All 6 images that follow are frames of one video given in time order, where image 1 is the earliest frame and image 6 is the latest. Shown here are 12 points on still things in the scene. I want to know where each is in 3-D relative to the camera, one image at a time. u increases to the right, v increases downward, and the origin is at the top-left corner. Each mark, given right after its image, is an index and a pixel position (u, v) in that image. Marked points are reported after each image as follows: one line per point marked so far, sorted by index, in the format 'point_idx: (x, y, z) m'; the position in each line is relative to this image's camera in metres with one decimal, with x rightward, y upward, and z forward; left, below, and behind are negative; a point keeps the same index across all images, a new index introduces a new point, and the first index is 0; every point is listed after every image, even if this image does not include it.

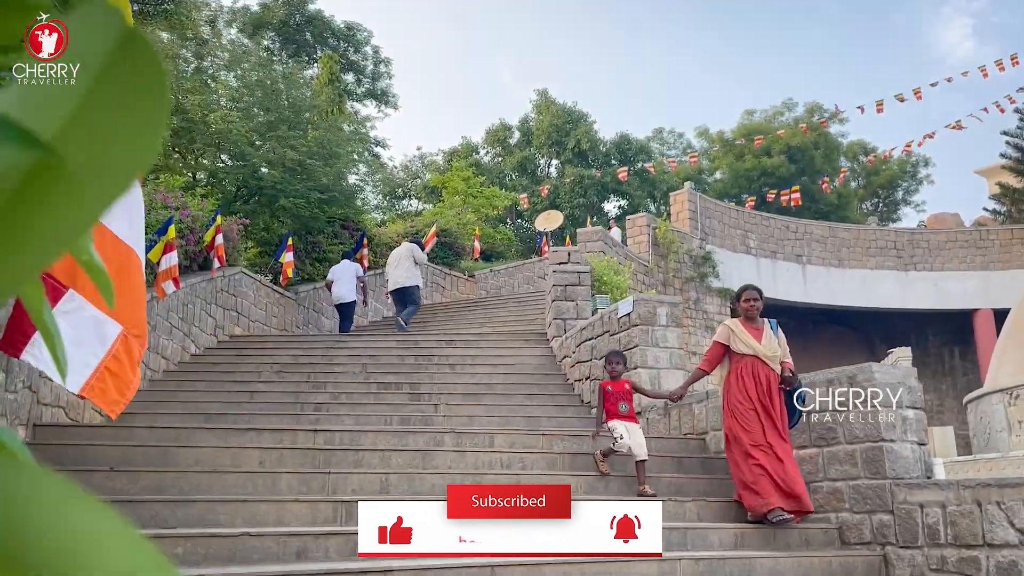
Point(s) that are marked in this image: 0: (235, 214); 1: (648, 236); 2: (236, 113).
0: (-4.6, +1.2, +14.1) m
1: (+3.0, +1.2, +18.9) m
2: (-4.7, +3.0, +14.4) m
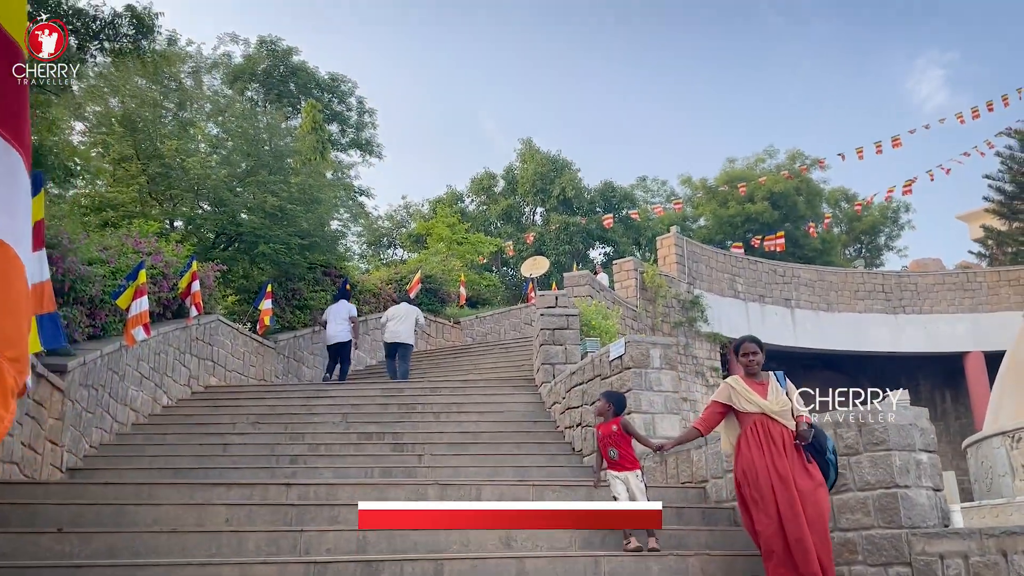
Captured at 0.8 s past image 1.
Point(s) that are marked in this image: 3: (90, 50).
0: (-4.8, +0.5, +13.7) m
1: (+2.7, +0.2, +18.7) m
2: (-4.9, +2.1, +14.2) m
3: (-4.2, +2.4, +8.5) m
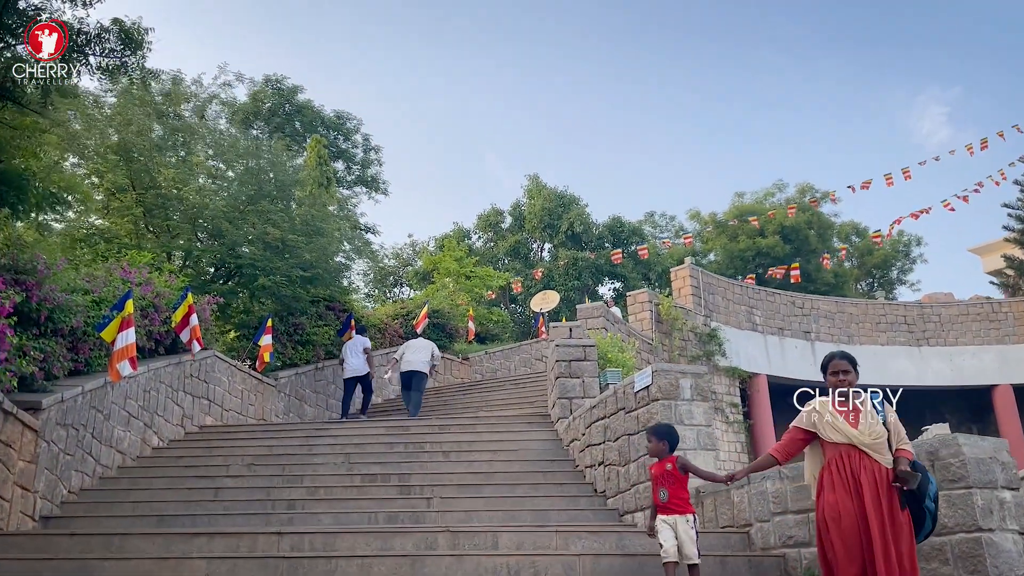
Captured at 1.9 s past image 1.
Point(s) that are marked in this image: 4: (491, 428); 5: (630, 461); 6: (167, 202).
0: (-4.6, -0.1, +13.1) m
1: (+2.9, -0.5, +18.0) m
2: (-4.8, +1.6, +13.6) m
3: (-4.1, +2.1, +8.0) m
4: (-0.3, -1.7, +10.3) m
5: (+1.0, -1.5, +7.5) m
6: (-5.4, +1.4, +13.3) m
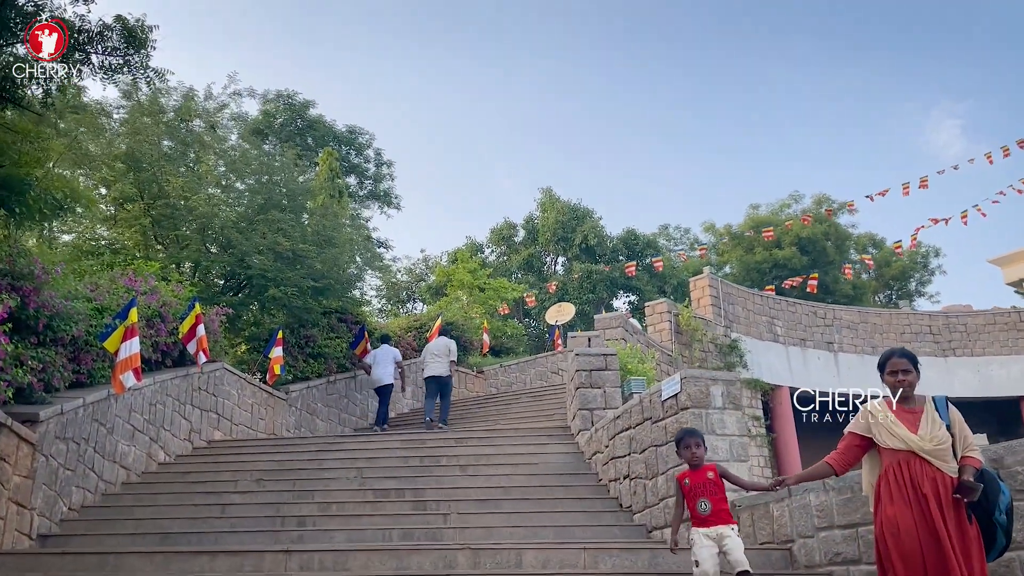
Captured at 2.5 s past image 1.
0: (-4.4, -0.3, +12.8) m
1: (+3.3, -0.7, +17.6) m
2: (-4.5, +1.4, +13.4) m
3: (-3.9, +2.0, +7.8) m
4: (0.0, -1.8, +9.9) m
5: (+1.2, -1.5, +7.1) m
6: (-5.1, +1.2, +13.0) m
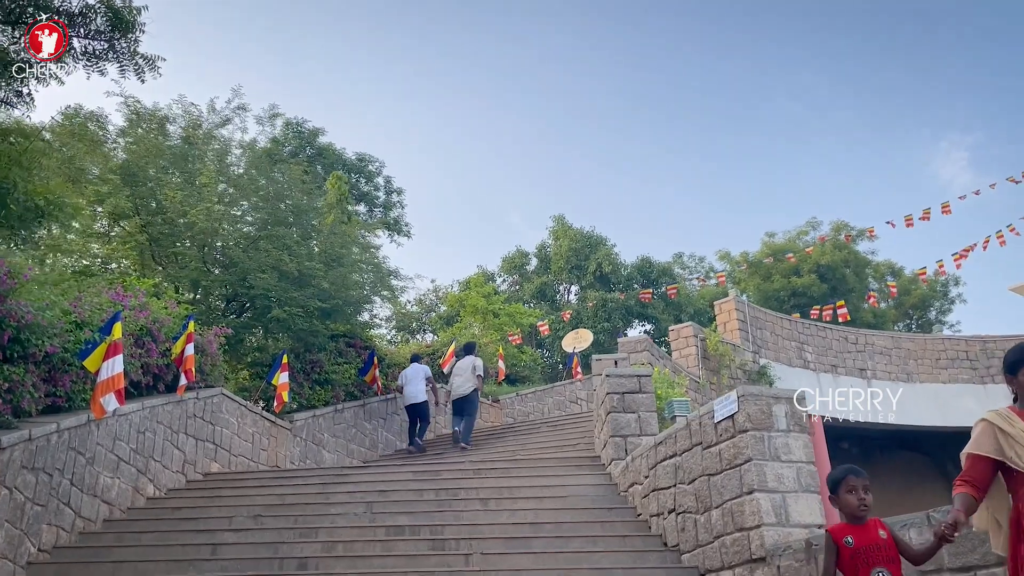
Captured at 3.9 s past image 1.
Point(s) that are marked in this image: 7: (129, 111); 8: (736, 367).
0: (-4.1, -0.6, +12.0) m
1: (+3.6, -1.2, +16.7) m
2: (-4.2, +1.1, +12.6) m
3: (-3.7, +1.9, +7.0) m
4: (+0.2, -1.9, +9.0) m
5: (+1.4, -1.6, +6.2) m
6: (-4.8, +0.9, +12.3) m
7: (-6.0, +2.8, +13.4) m
8: (+4.5, -1.6, +17.3) m
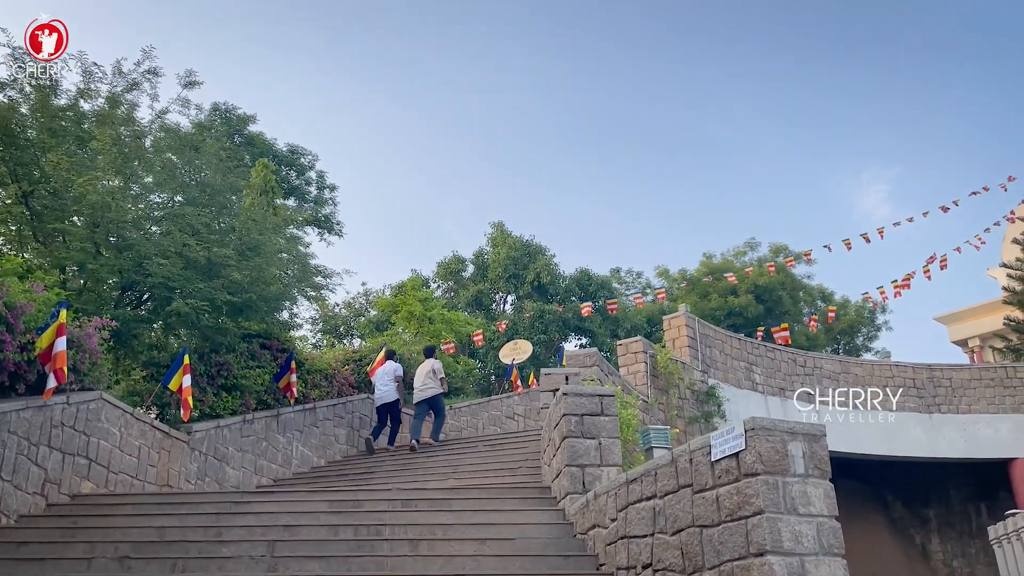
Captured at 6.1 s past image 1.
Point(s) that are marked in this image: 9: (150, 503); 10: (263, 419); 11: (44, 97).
0: (-4.8, -0.4, +10.3) m
1: (+2.4, -1.4, +15.6) m
2: (-5.0, +1.2, +10.9) m
3: (-4.0, +2.1, +5.4) m
4: (-0.4, -1.9, +7.6) m
5: (+1.1, -1.6, +4.9) m
6: (-5.5, +1.1, +10.5) m
7: (-6.7, +3.0, +11.5) m
8: (+3.3, -1.9, +16.2) m
9: (-3.2, -1.9, +7.6) m
10: (-3.2, -1.7, +11.0) m
11: (-6.2, +2.5, +11.2) m
